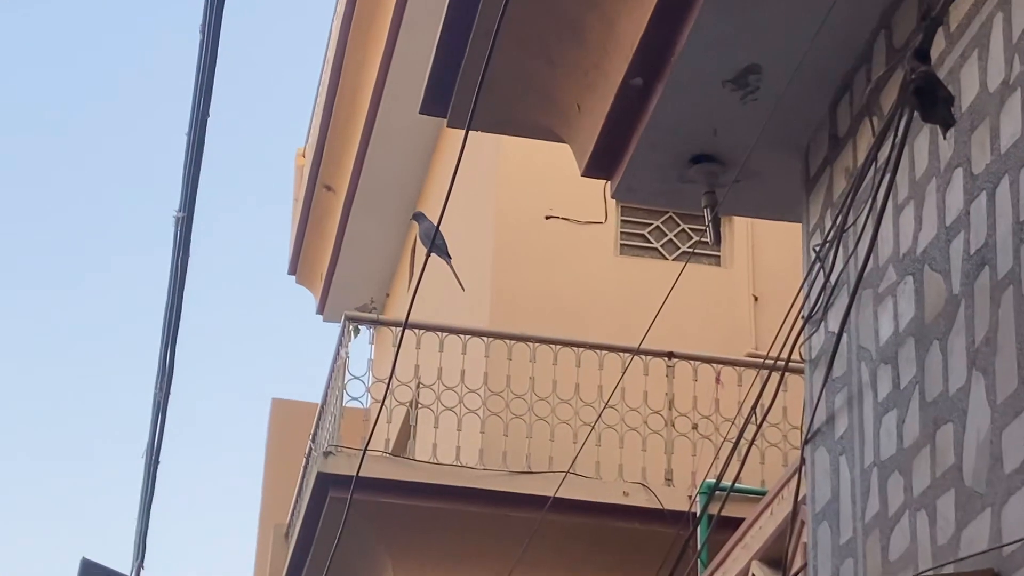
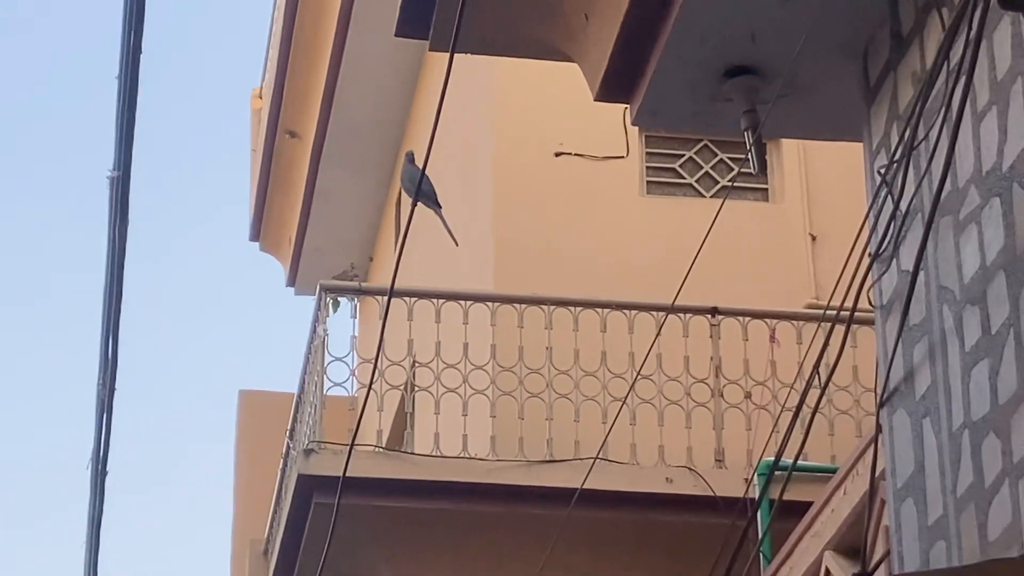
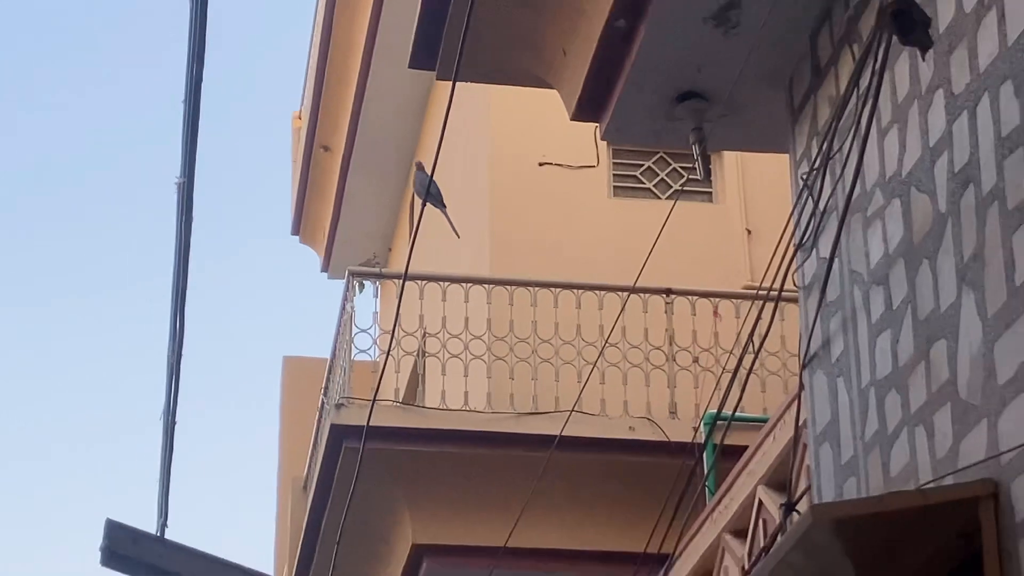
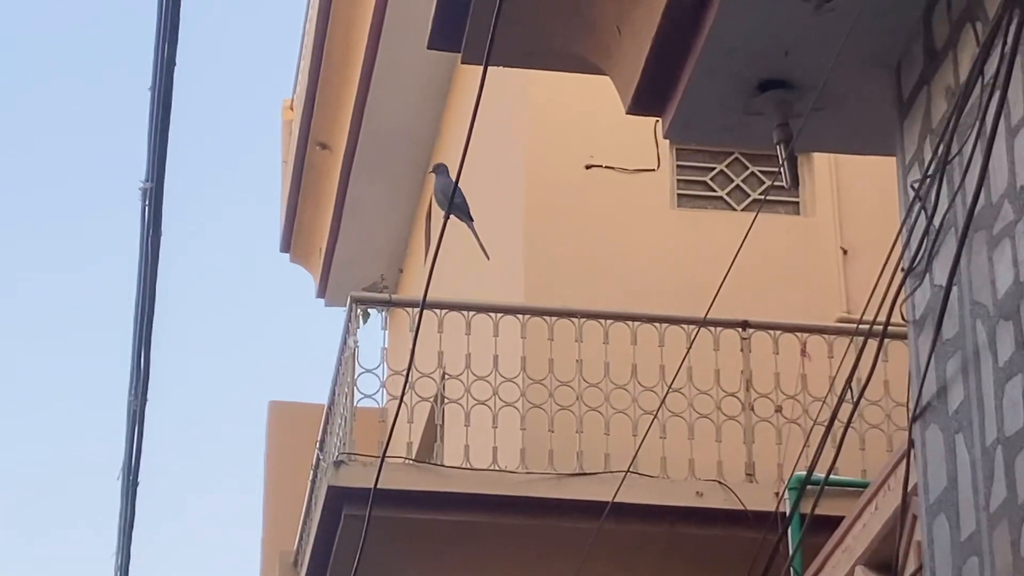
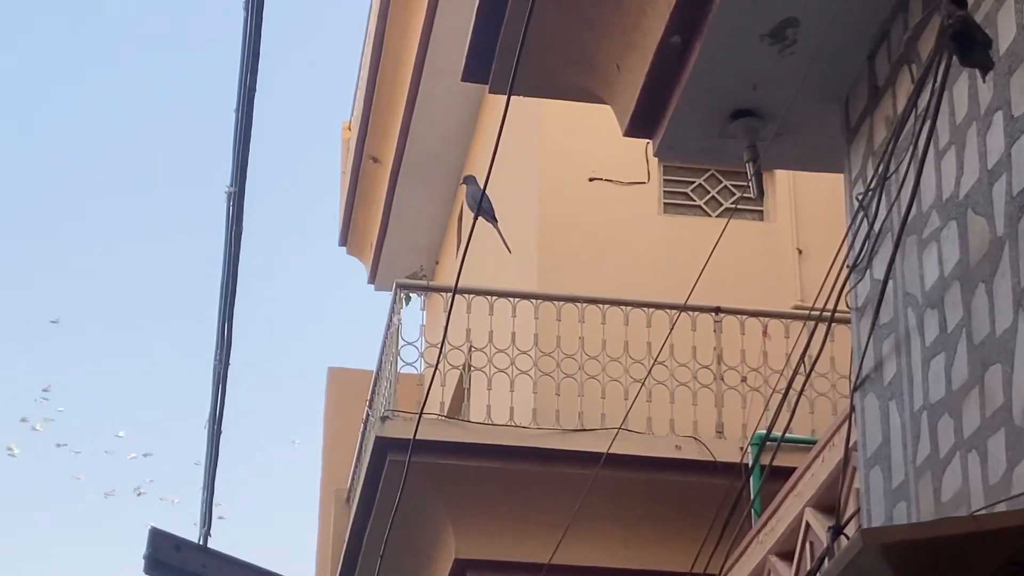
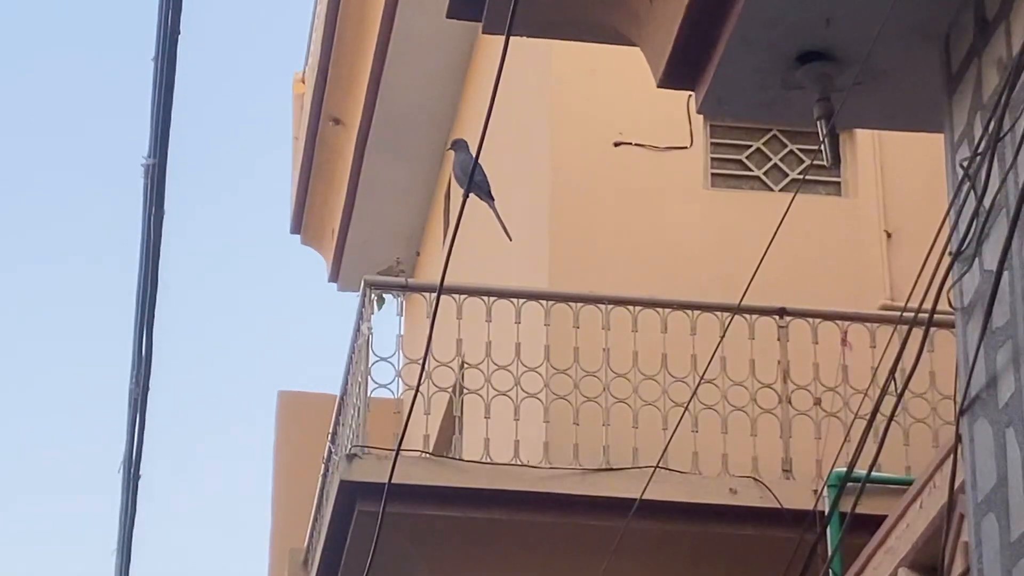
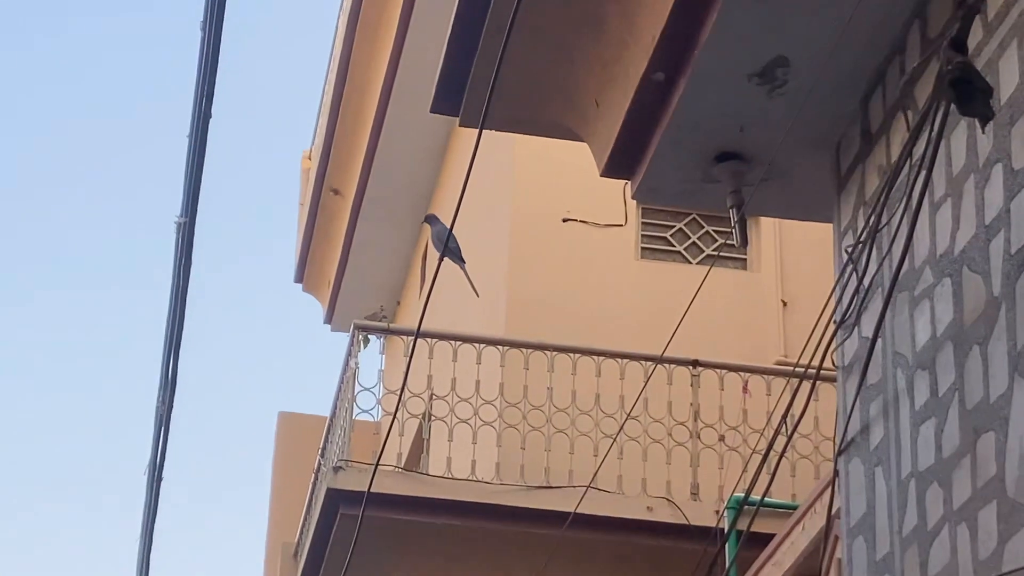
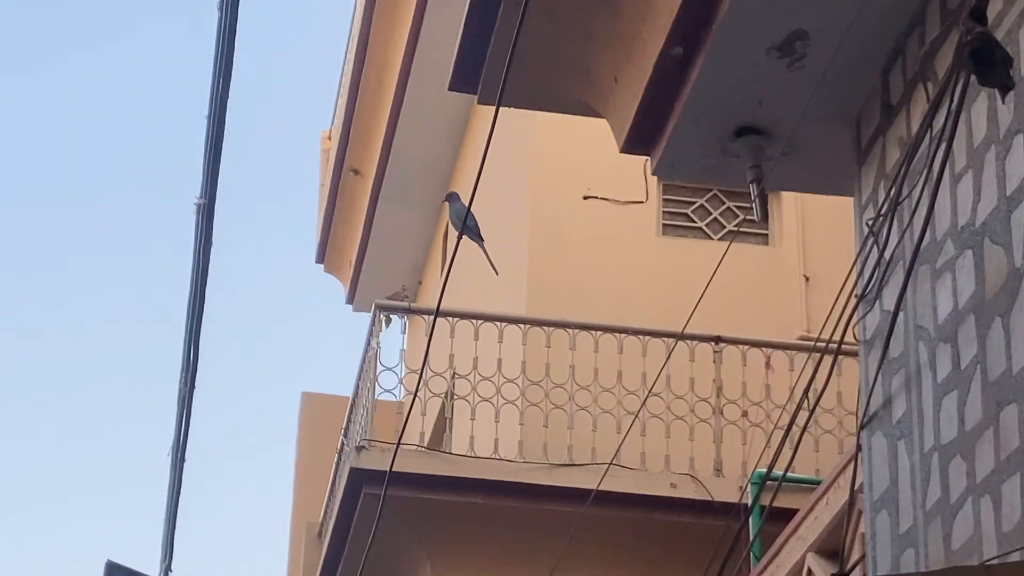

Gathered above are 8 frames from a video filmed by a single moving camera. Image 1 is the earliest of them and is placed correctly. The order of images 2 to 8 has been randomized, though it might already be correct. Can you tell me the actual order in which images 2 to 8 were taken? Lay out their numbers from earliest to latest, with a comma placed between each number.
7, 8, 5, 6, 4, 2, 3
